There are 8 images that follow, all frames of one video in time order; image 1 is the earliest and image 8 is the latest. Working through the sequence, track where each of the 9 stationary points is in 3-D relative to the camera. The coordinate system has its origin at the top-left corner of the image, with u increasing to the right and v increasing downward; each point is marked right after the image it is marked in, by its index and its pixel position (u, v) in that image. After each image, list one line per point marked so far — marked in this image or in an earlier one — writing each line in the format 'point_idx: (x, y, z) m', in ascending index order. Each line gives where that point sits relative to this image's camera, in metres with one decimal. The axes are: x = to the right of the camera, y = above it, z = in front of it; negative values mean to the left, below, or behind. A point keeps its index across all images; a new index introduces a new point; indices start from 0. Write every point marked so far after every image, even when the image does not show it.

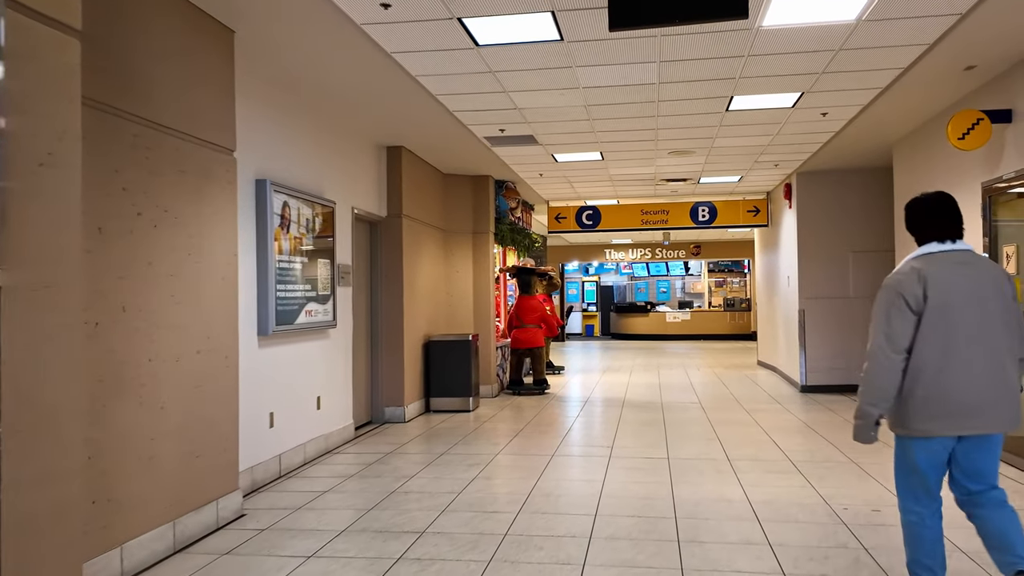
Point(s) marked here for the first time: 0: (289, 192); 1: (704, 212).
0: (-1.4, +0.6, +5.0) m
1: (+2.5, +1.0, +10.9) m
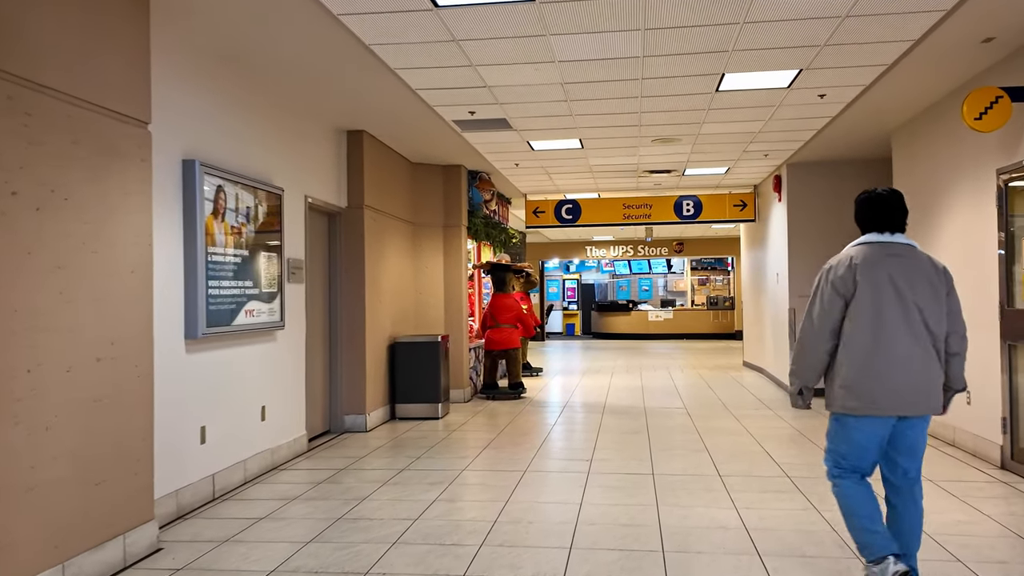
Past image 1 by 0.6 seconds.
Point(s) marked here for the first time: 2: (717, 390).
0: (-1.5, +0.6, +4.4) m
1: (+2.2, +1.0, +10.3) m
2: (+2.3, -1.1, +9.1) m
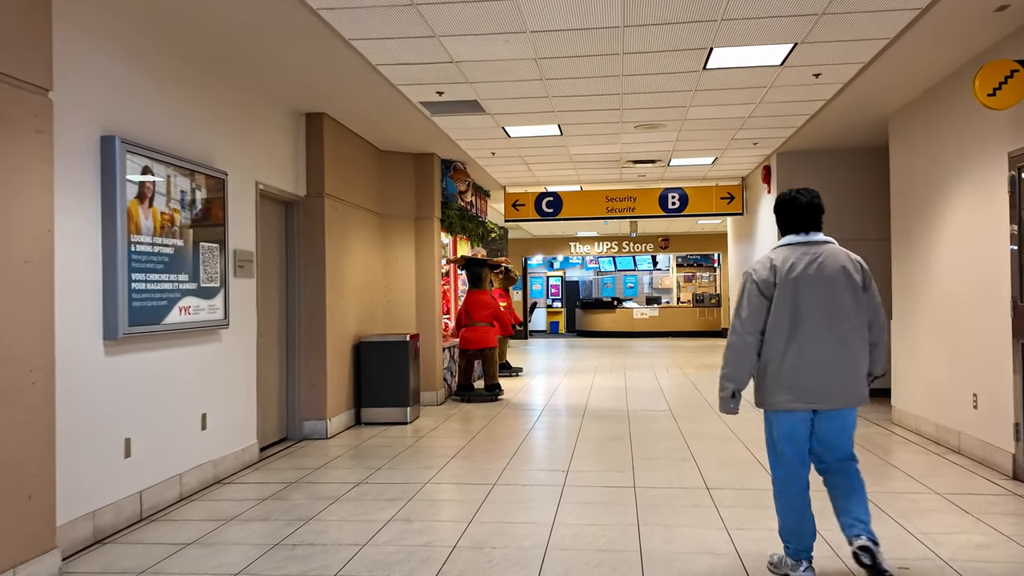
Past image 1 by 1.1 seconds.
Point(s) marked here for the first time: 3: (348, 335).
0: (-1.7, +0.6, +3.9) m
1: (+1.9, +1.1, +9.9) m
2: (+2.0, -1.1, +8.7) m
3: (-1.3, -0.4, +6.4) m
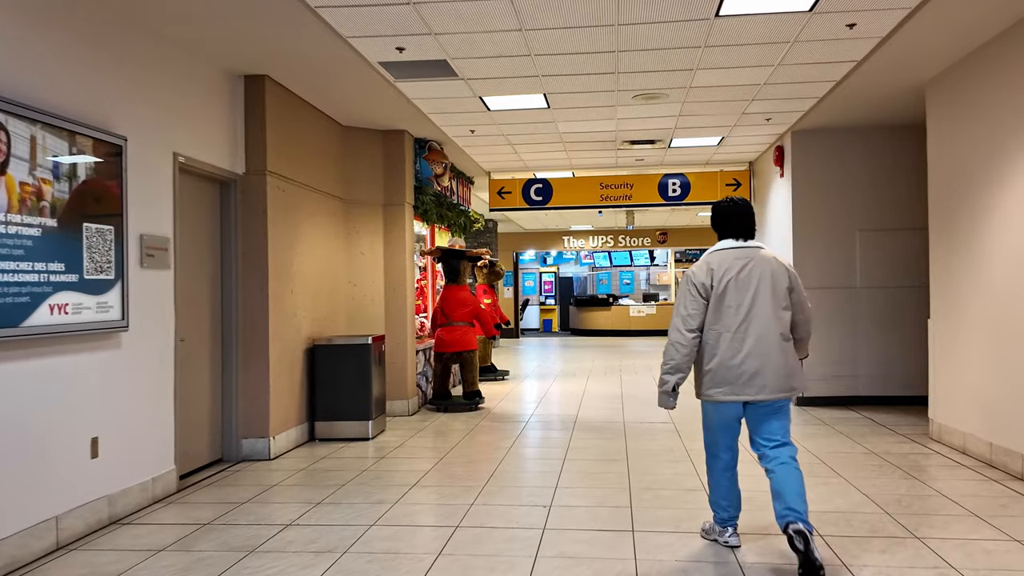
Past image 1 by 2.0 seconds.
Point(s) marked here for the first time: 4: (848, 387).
0: (-1.8, +0.7, +3.0) m
1: (+1.8, +1.1, +9.0) m
2: (+1.9, -1.0, +7.8) m
3: (-1.4, -0.3, +5.5) m
4: (+2.9, -0.8, +7.1) m
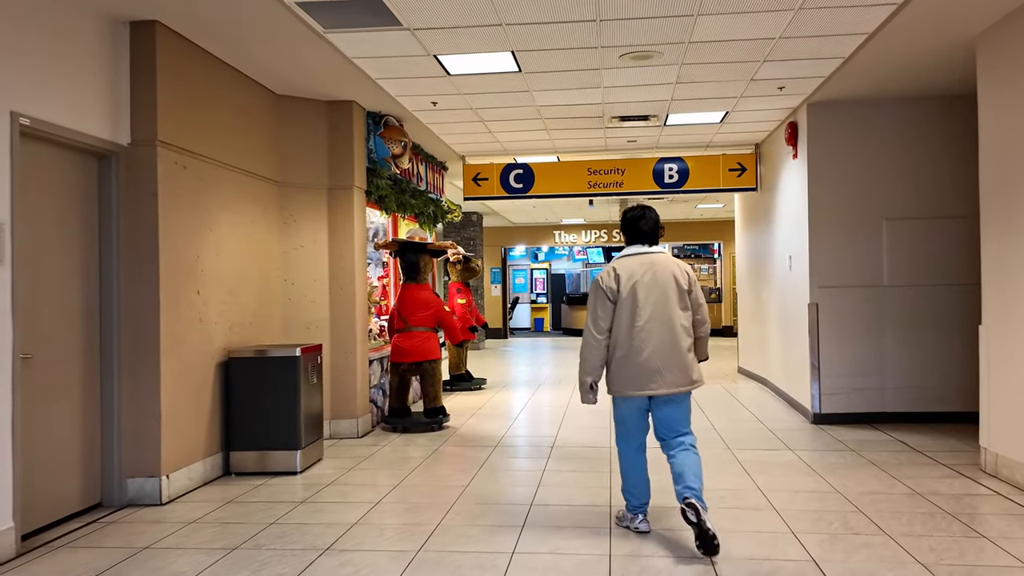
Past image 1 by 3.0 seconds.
0: (-2.1, +0.6, +2.0) m
1: (+1.5, +1.1, +8.0) m
2: (+1.6, -1.0, +6.8) m
3: (-1.7, -0.3, +4.5) m
4: (+2.7, -0.8, +6.1) m
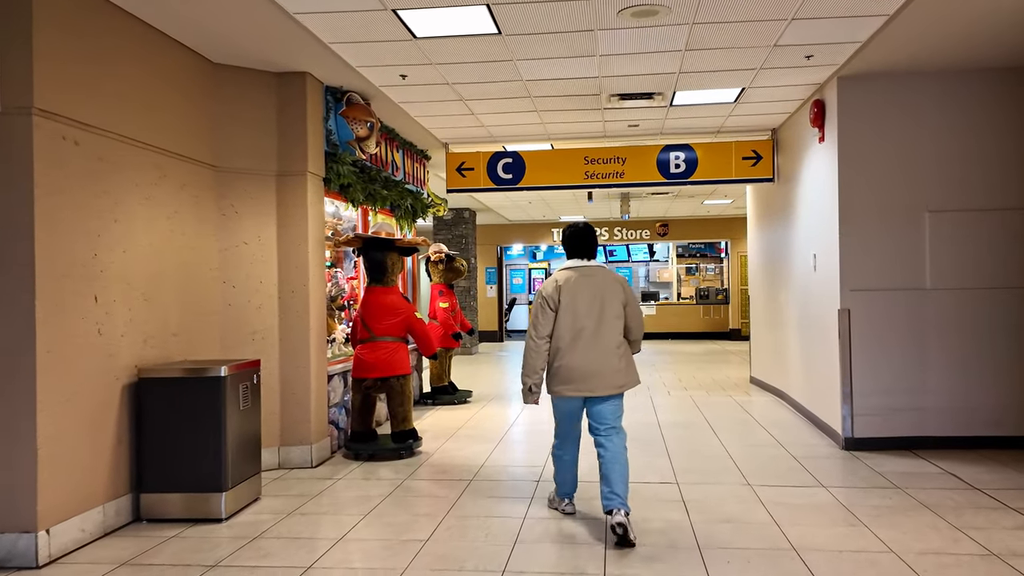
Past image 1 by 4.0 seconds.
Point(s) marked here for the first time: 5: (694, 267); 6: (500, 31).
0: (-2.2, +0.6, +1.1) m
1: (+1.4, +1.1, +7.1) m
2: (+1.5, -1.0, +5.9) m
3: (-1.8, -0.4, +3.7) m
4: (+2.6, -0.9, +5.3) m
5: (+3.8, +0.4, +17.0) m
6: (-0.1, +1.4, +4.4) m
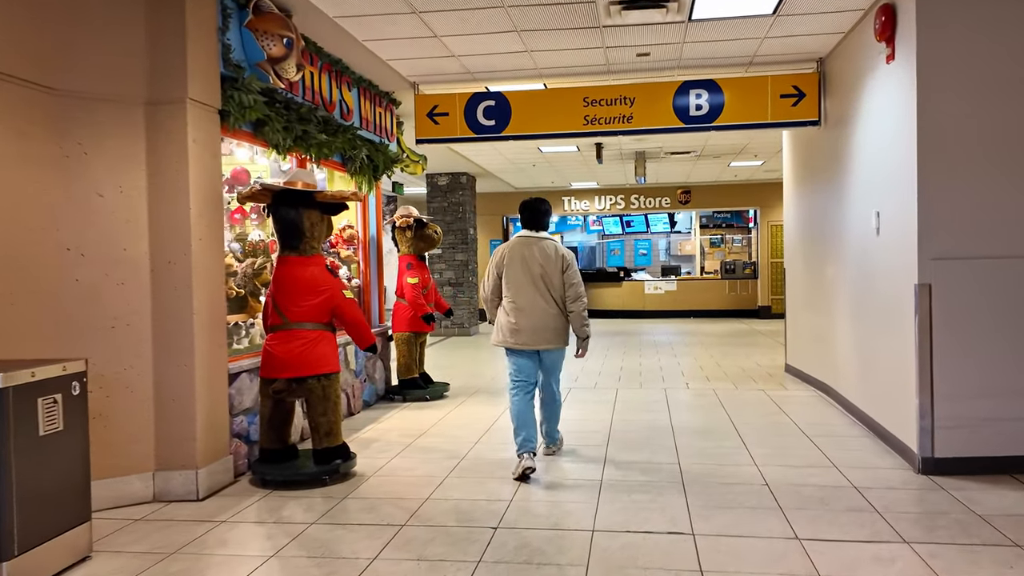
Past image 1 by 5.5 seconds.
0: (-2.5, +0.6, -0.1) m
1: (+1.3, +1.3, +5.7) m
2: (+1.4, -0.9, +4.6) m
3: (-2.0, -0.3, +2.4) m
4: (+2.4, -0.7, +3.9) m
5: (+3.9, +0.9, +15.6) m
6: (-0.3, +1.5, +3.0) m
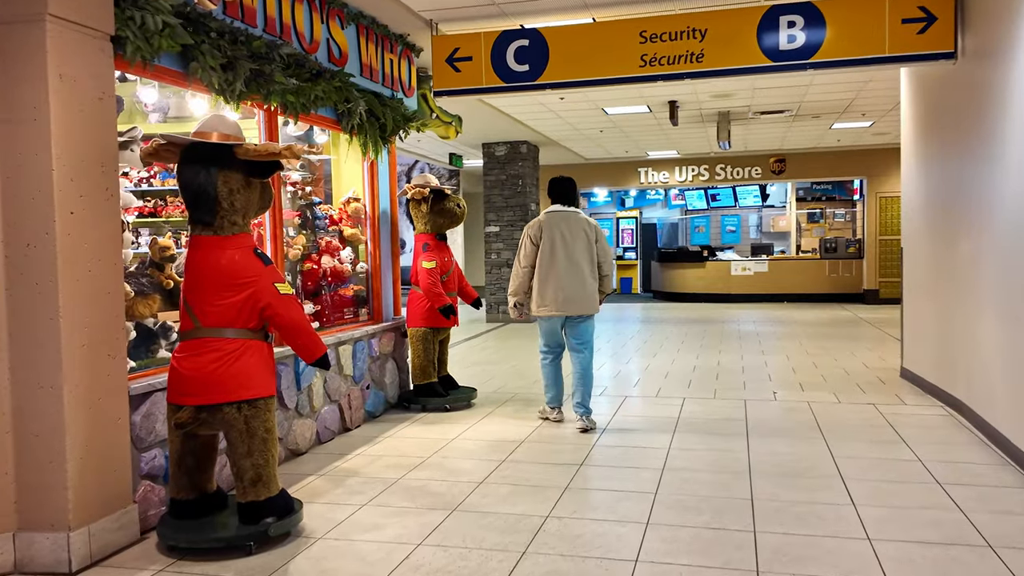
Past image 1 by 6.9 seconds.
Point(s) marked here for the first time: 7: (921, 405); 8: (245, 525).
0: (-2.9, +0.6, -1.0) m
1: (+1.5, +1.4, +4.4) m
2: (+1.4, -0.8, +3.3) m
3: (-2.2, -0.3, +1.5) m
4: (+2.4, -0.7, +2.5) m
5: (+5.1, +1.2, +13.9) m
6: (-0.4, +1.5, +1.8) m
7: (+2.5, -0.7, +5.0) m
8: (-0.9, -0.8, +2.8) m
